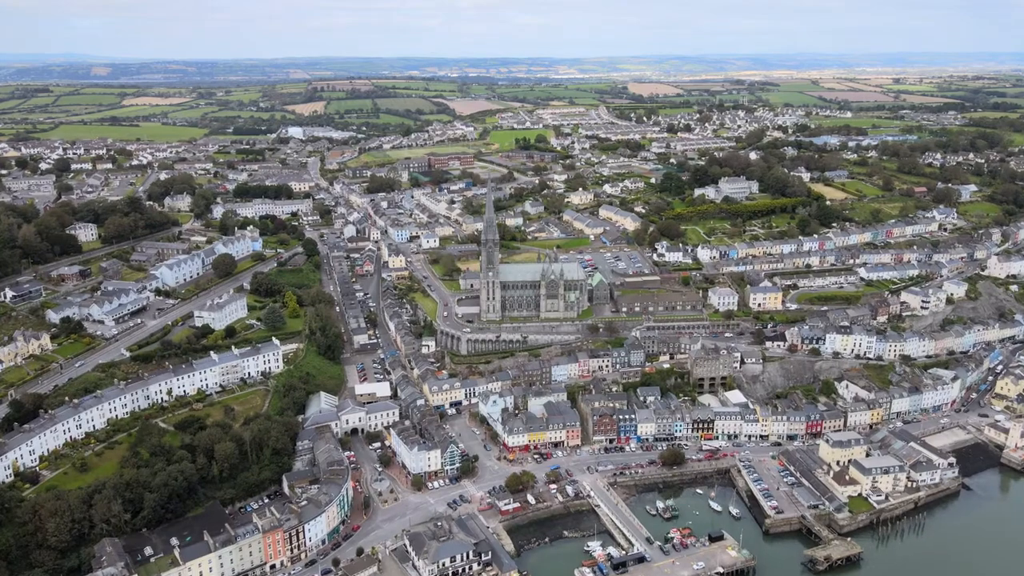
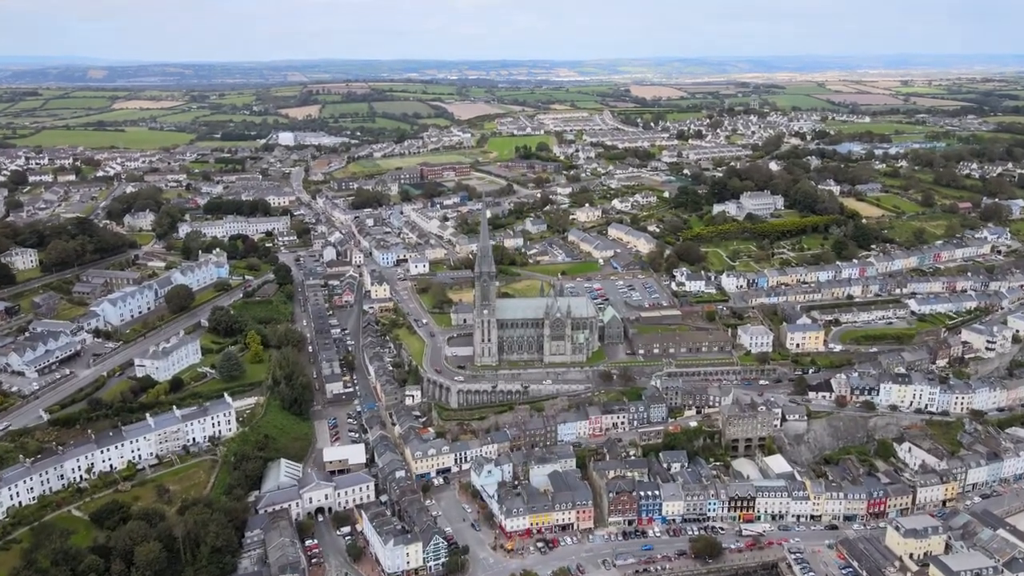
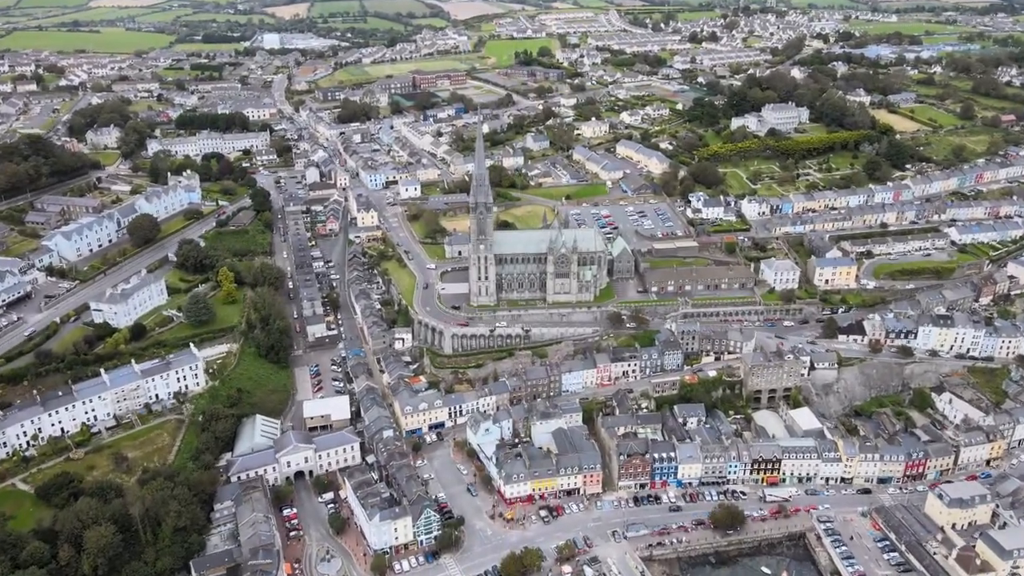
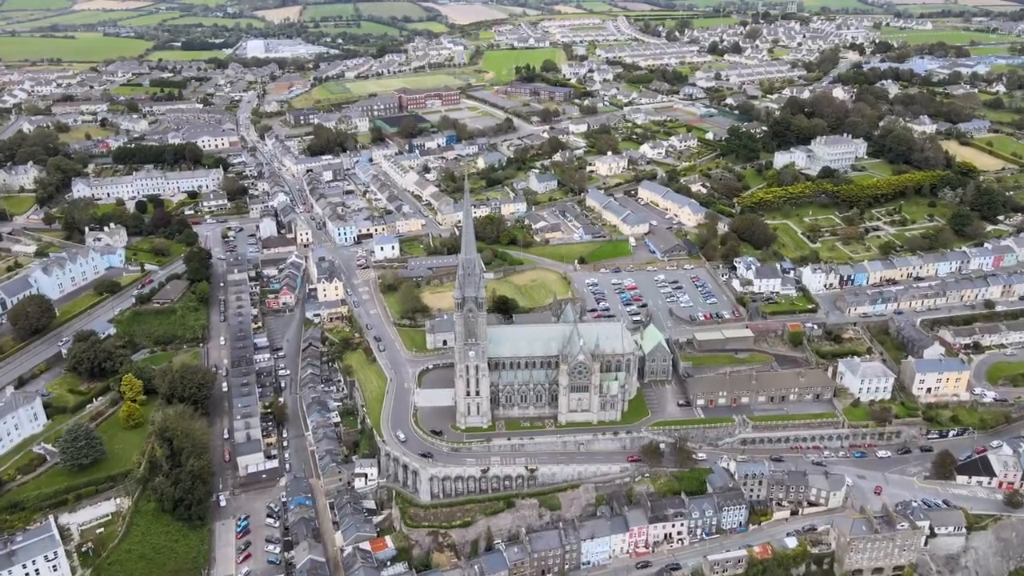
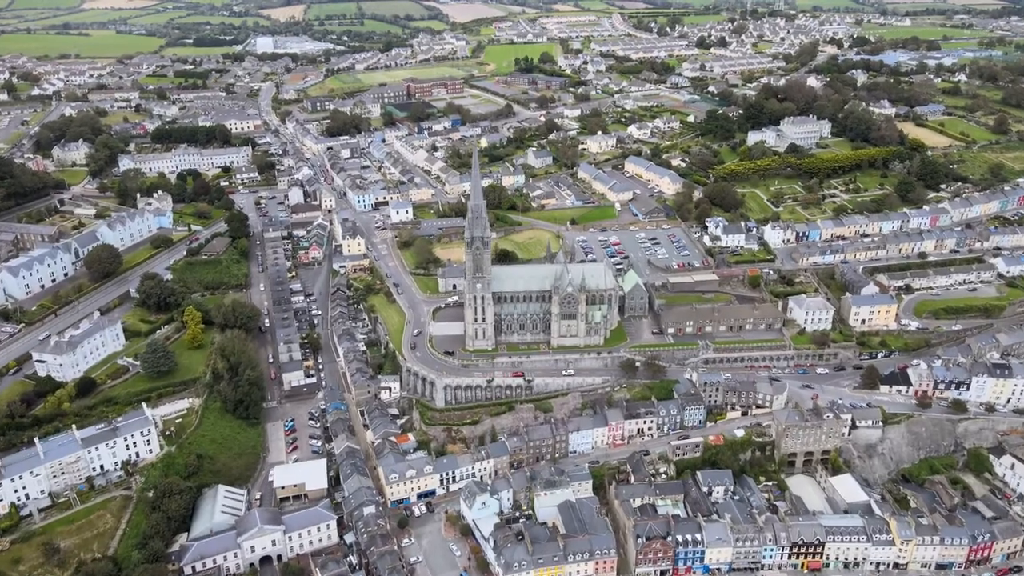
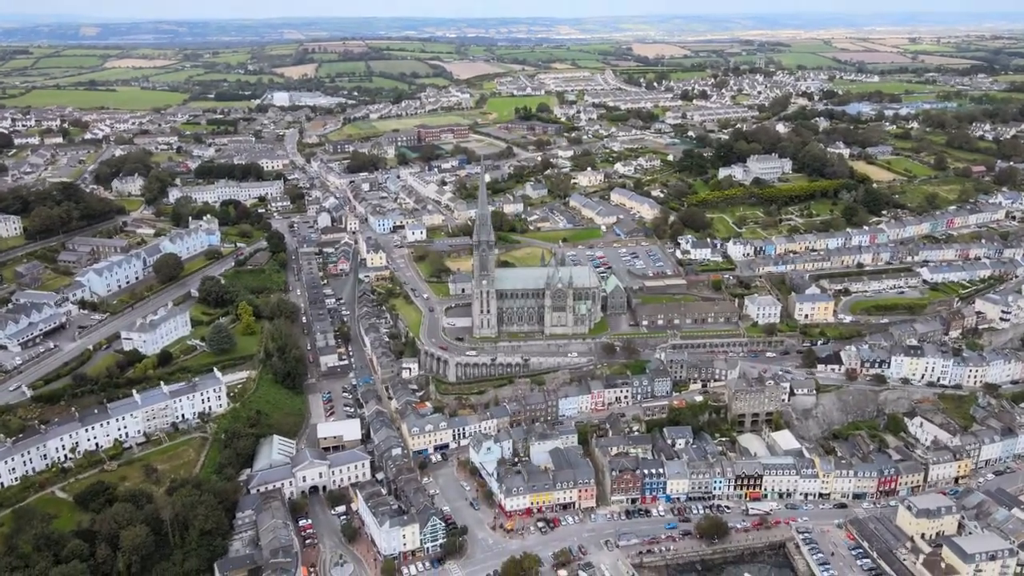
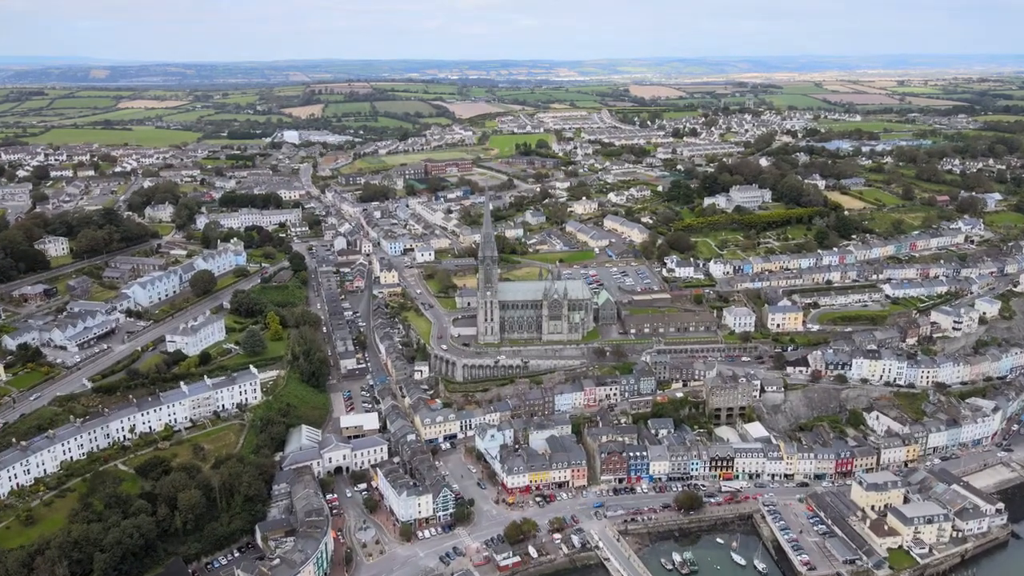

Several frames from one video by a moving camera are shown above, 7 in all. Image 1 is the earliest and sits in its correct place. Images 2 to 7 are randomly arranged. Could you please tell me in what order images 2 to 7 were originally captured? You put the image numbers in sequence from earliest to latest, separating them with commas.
7, 2, 6, 3, 5, 4
